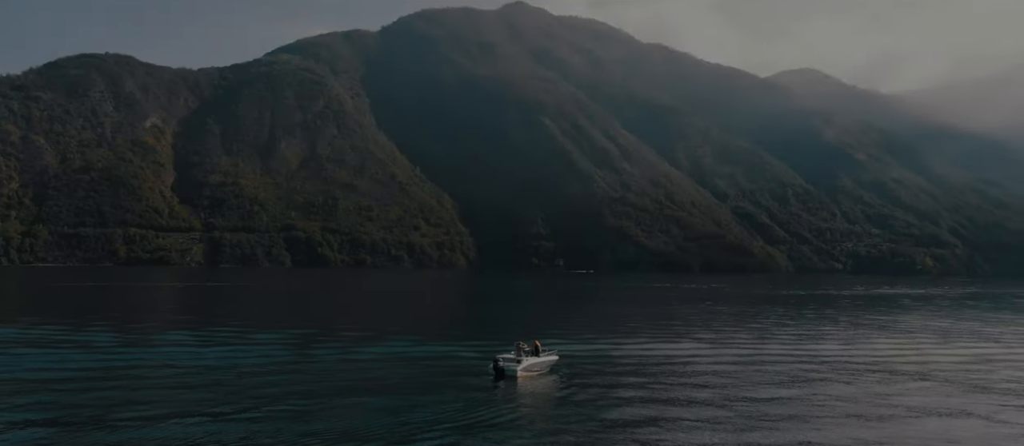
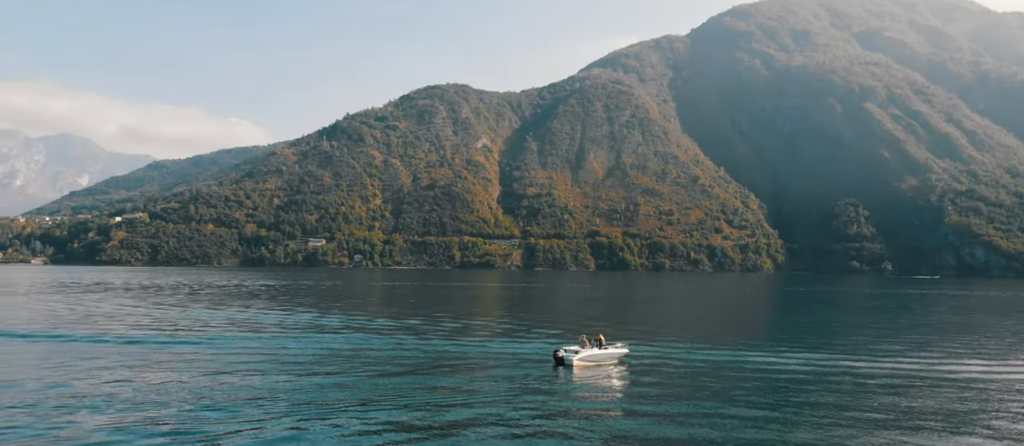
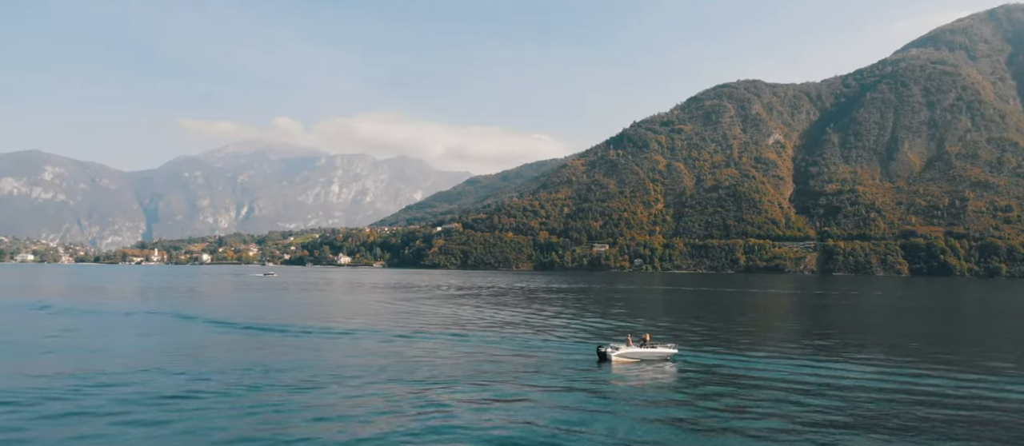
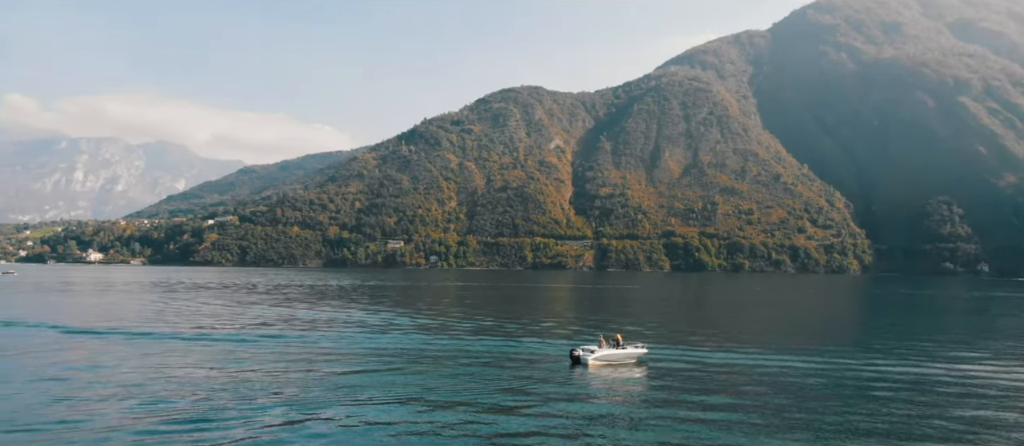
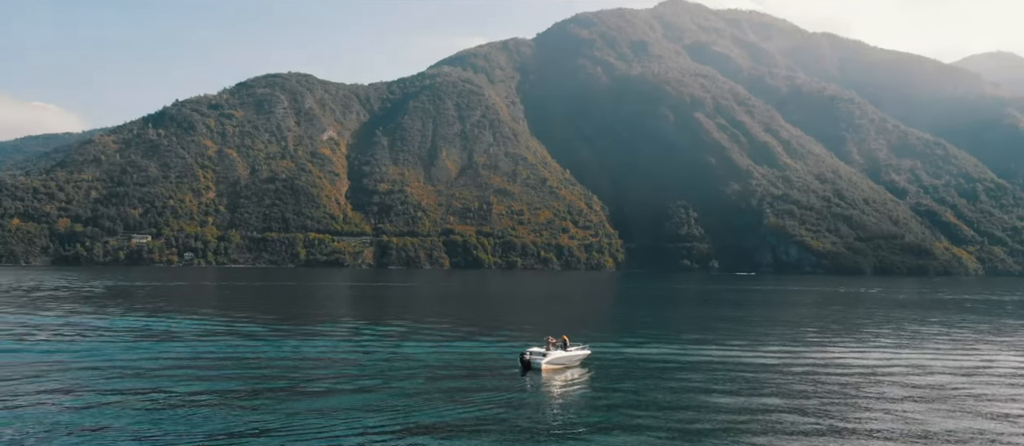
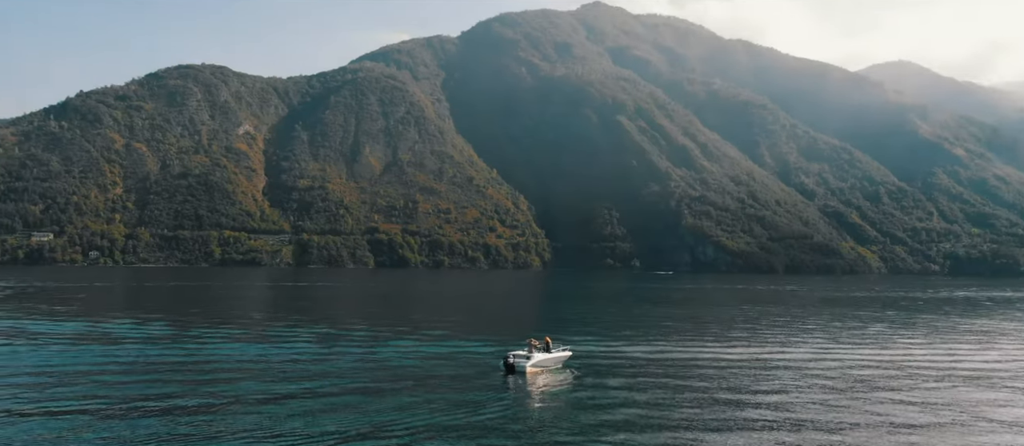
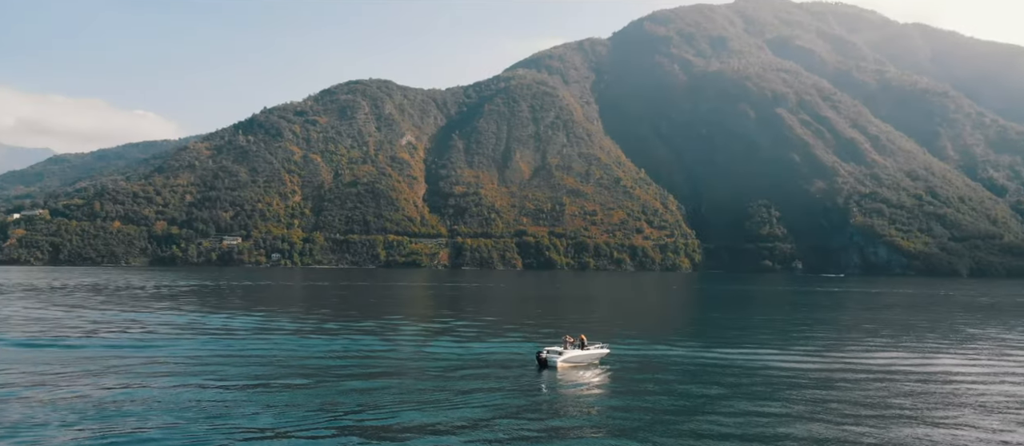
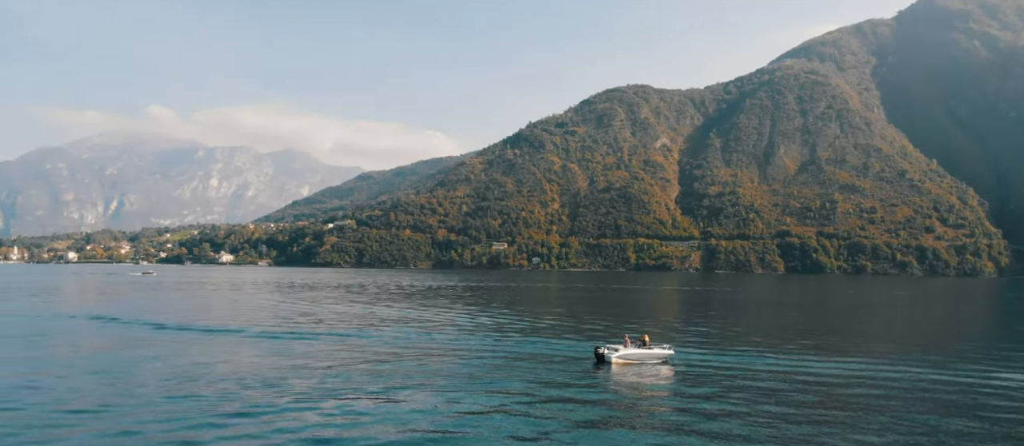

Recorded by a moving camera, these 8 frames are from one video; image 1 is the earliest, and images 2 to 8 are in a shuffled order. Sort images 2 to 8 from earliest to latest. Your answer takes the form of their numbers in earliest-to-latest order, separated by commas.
6, 5, 7, 2, 4, 8, 3
